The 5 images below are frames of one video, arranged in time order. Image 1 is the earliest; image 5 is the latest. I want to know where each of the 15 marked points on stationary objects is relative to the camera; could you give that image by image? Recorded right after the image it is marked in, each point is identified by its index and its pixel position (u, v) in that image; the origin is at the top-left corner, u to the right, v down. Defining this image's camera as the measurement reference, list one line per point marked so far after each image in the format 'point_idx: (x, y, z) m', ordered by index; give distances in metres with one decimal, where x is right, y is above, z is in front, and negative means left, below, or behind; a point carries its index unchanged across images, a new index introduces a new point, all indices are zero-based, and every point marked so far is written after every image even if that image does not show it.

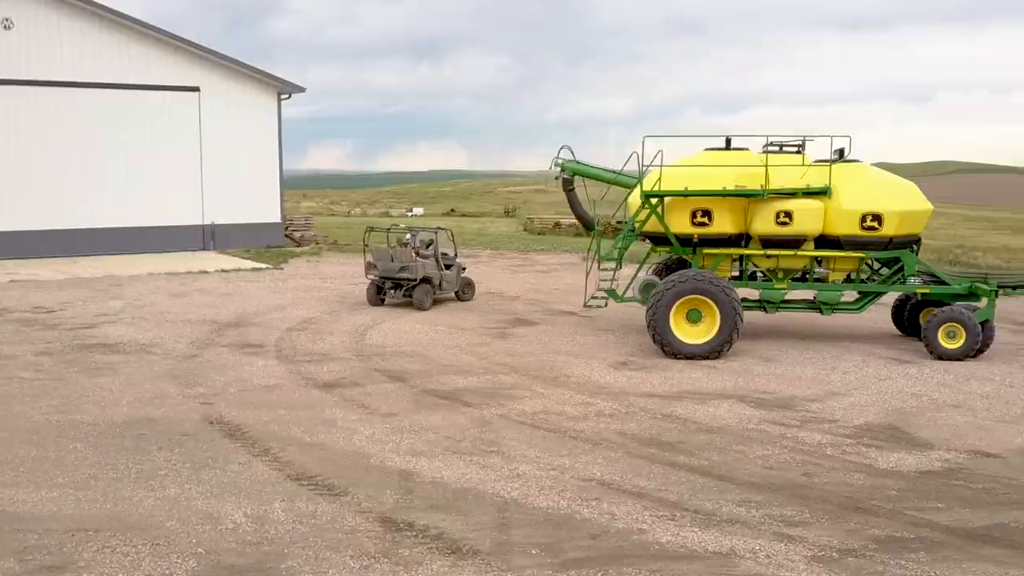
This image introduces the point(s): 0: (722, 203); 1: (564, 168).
0: (+2.3, +0.9, +13.0) m
1: (+0.7, +1.5, +15.0) m
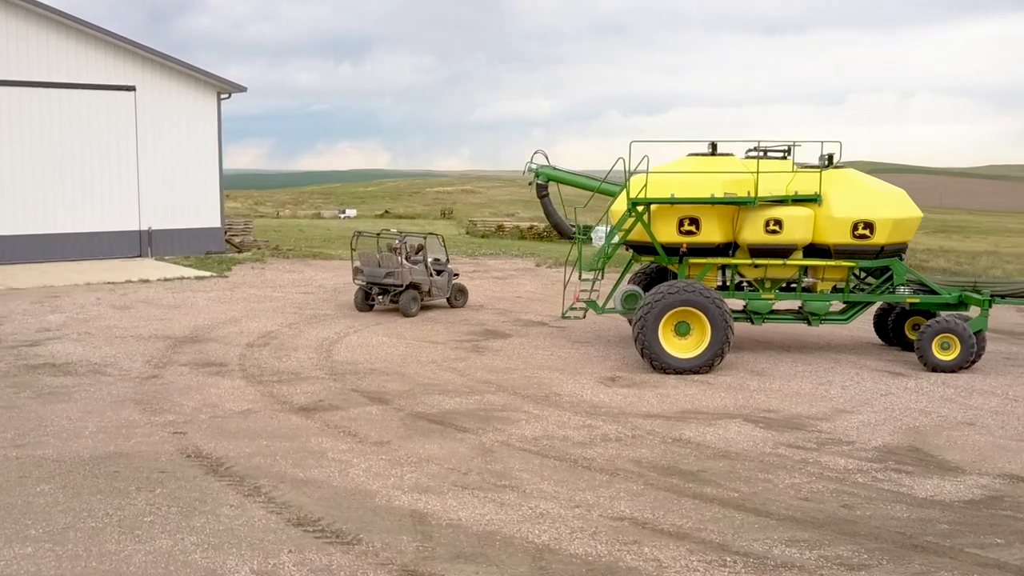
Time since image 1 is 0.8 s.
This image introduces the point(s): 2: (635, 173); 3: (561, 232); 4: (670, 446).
0: (+2.1, +0.8, +12.5) m
1: (+0.3, +1.4, +14.4) m
2: (+1.3, +1.2, +12.7) m
3: (+0.6, +0.7, +14.4) m
4: (+1.2, -1.2, +9.0) m
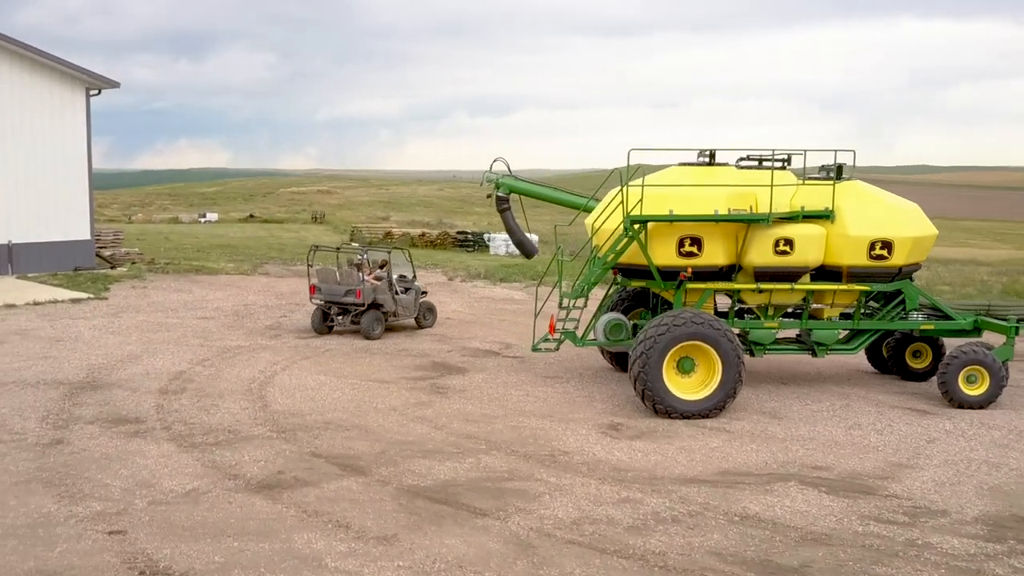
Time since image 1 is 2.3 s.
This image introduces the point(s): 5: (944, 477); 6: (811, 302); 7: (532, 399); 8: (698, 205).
0: (+1.9, +0.6, +10.9) m
1: (-0.1, +1.1, +12.5) m
2: (+1.1, +1.0, +11.0) m
3: (+0.1, +0.4, +12.6) m
4: (+1.5, -1.5, +7.3) m
5: (+3.2, -1.4, +8.7) m
6: (+2.9, -0.1, +11.4) m
7: (+0.2, -1.1, +11.3) m
8: (+1.7, +0.8, +10.9) m
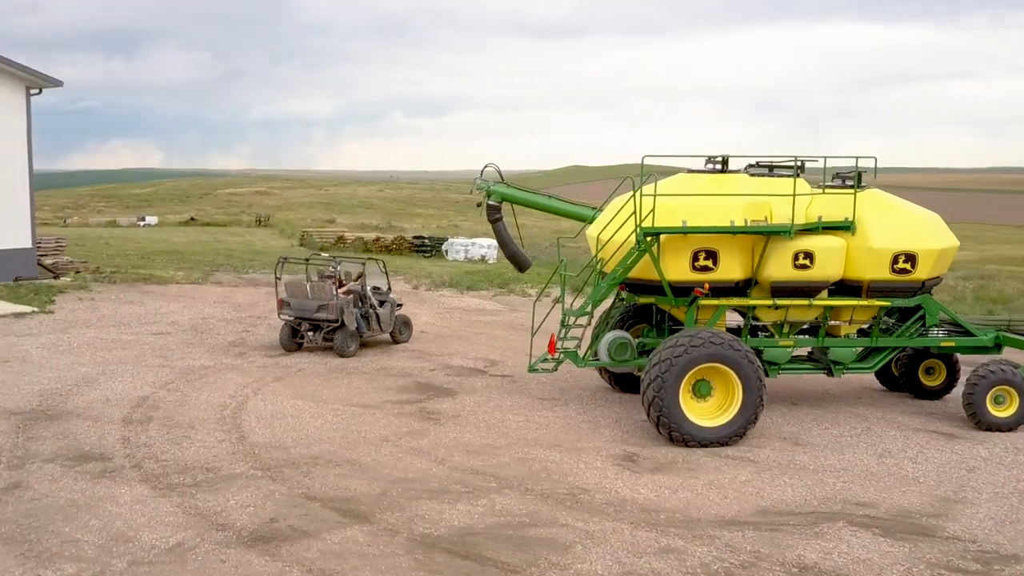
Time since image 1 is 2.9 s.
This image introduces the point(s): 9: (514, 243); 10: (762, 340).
0: (+1.9, +0.4, +10.1) m
1: (-0.2, +0.9, +11.7) m
2: (+1.1, +0.8, +10.2) m
3: (+0.1, +0.2, +11.8) m
4: (+1.7, -1.7, +6.6) m
5: (+3.3, -1.5, +8.0) m
6: (+2.9, -0.3, +10.7) m
7: (+0.2, -1.2, +10.5) m
8: (+1.7, +0.6, +10.1) m
9: (0.0, +0.5, +11.7) m
10: (+2.3, -0.5, +10.7) m
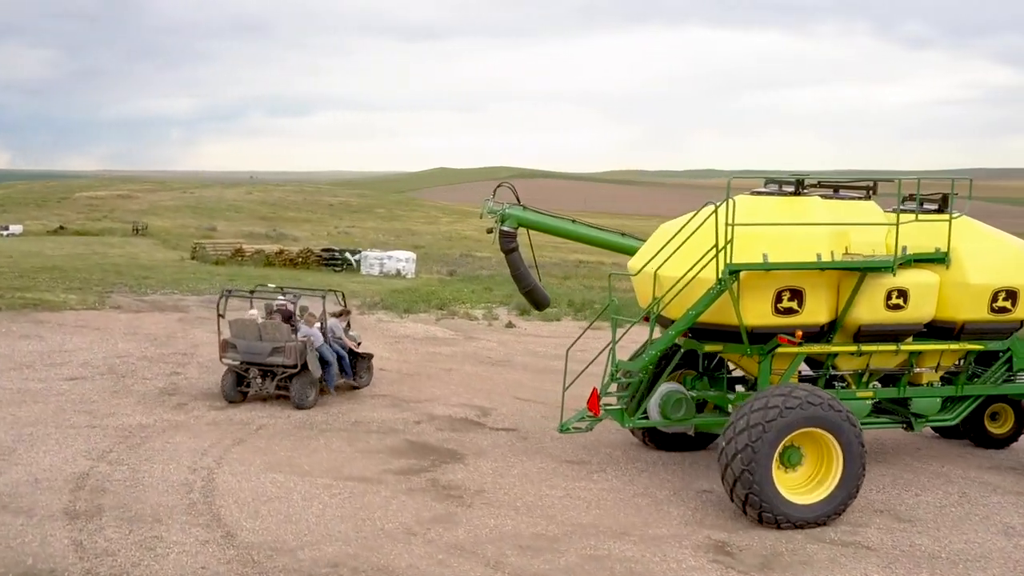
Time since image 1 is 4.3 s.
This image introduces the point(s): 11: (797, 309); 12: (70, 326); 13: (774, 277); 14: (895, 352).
0: (+2.2, +0.1, +8.5) m
1: (-0.1, +0.6, +9.8) m
2: (+1.4, +0.5, +8.5) m
3: (+0.2, -0.1, +9.9) m
4: (+2.4, -2.0, +4.9) m
5: (+3.9, -1.9, +6.6) m
6: (+3.2, -0.6, +9.2) m
7: (+0.5, -1.6, +8.6) m
8: (+2.1, +0.3, +8.5) m
9: (+0.2, +0.1, +9.9) m
10: (+2.6, -0.8, +9.1) m
11: (+2.1, -0.2, +8.4) m
12: (-6.5, -0.6, +17.1) m
13: (+1.9, +0.1, +8.3) m
14: (+3.0, -0.5, +9.0) m
